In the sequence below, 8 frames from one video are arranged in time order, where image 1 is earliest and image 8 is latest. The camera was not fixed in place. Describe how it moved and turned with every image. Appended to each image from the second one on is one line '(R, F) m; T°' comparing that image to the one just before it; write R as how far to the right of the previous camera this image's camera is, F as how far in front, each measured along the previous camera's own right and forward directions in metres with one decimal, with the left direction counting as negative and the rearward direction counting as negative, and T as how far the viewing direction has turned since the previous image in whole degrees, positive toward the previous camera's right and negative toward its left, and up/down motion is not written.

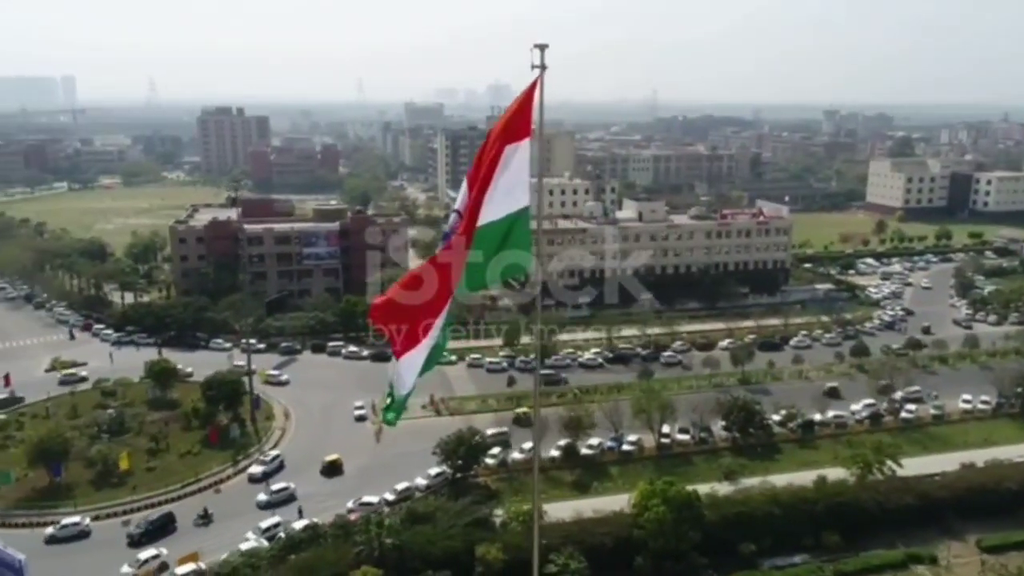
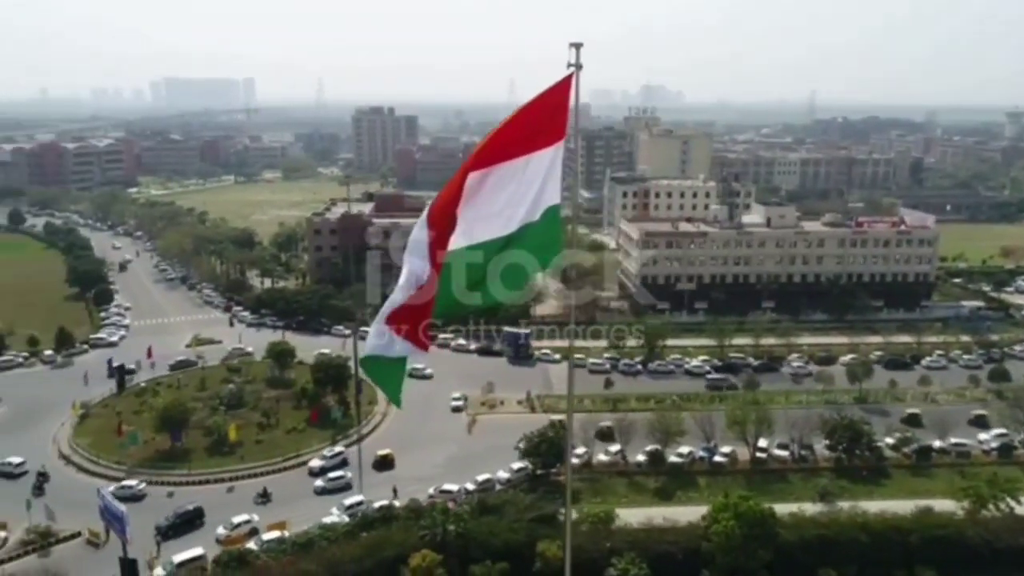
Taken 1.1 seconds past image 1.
(+0.9, 0.0) m; -10°
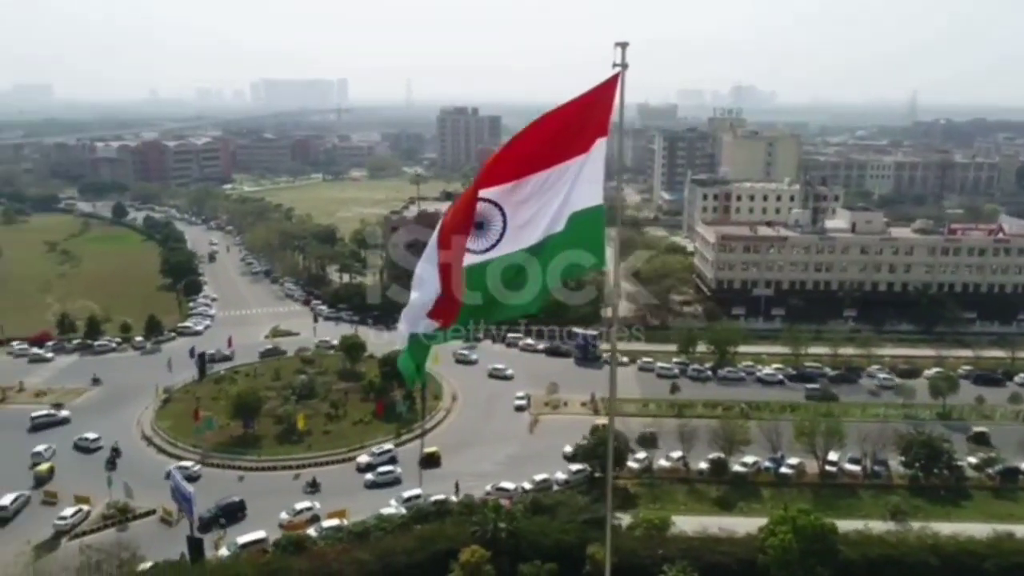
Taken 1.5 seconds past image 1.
(+0.3, 0.0) m; -6°
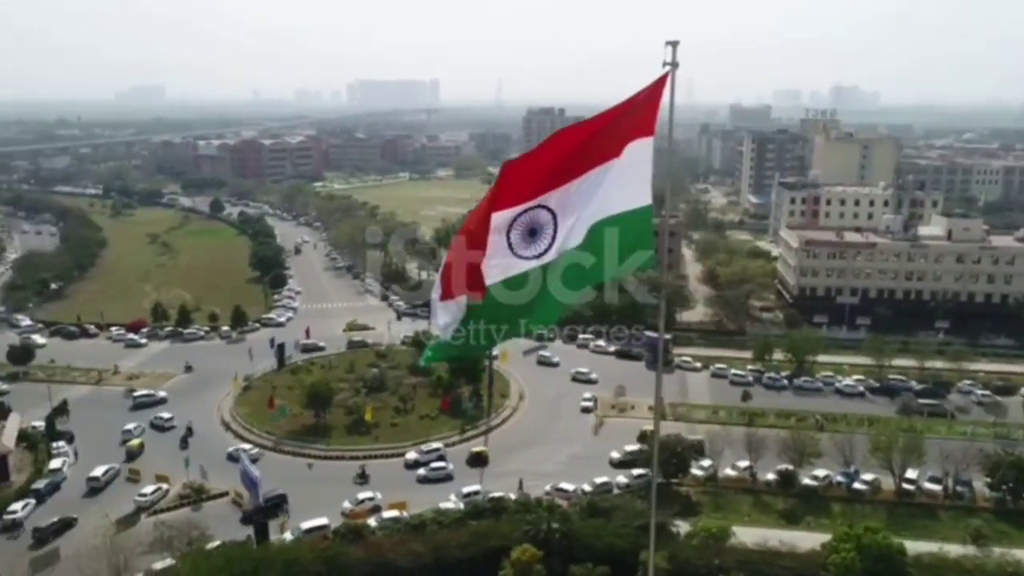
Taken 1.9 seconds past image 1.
(+0.3, 0.0) m; -6°
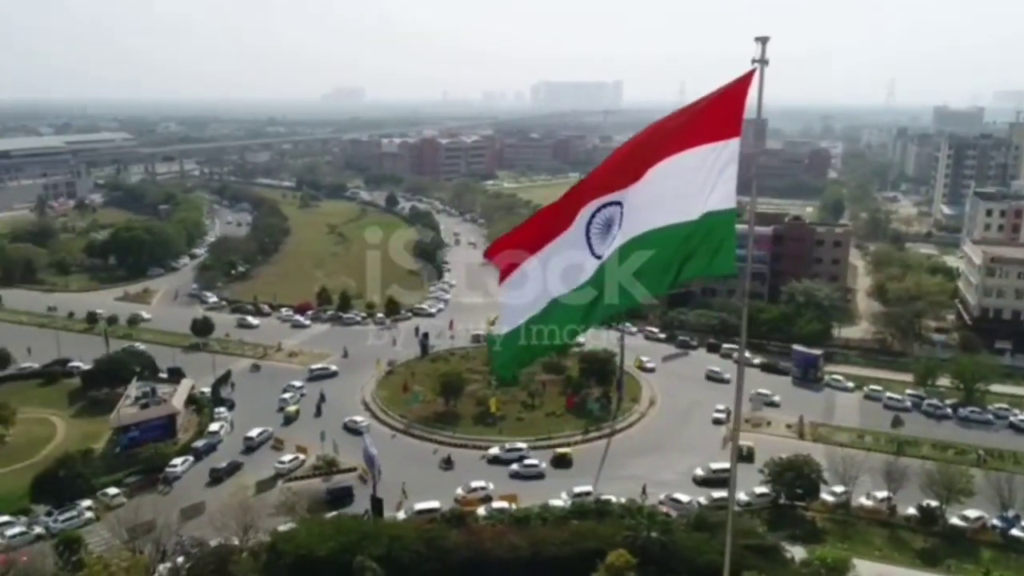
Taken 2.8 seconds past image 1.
(+0.8, 0.0) m; -12°
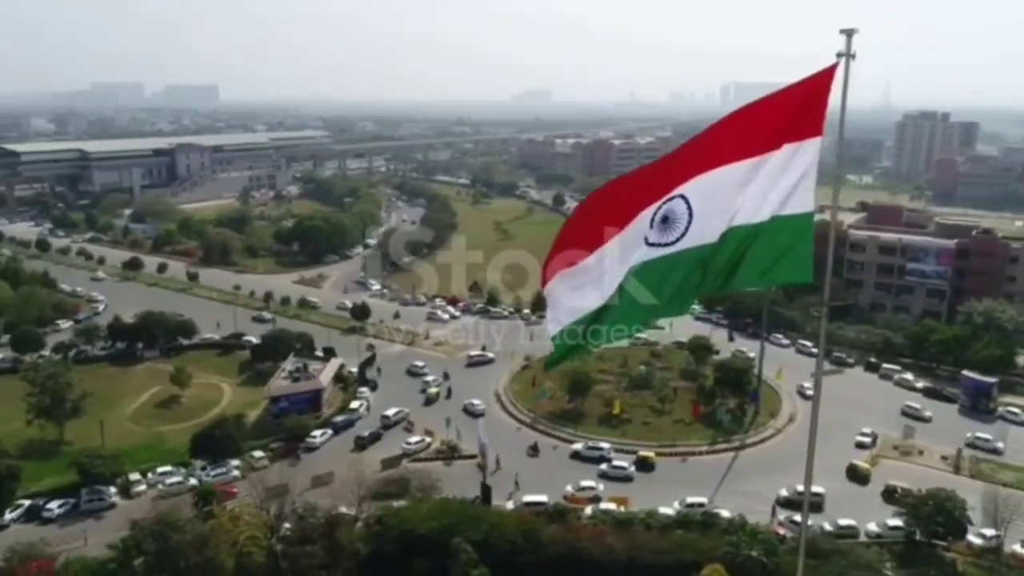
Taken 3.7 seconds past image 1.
(+0.8, 0.0) m; -13°
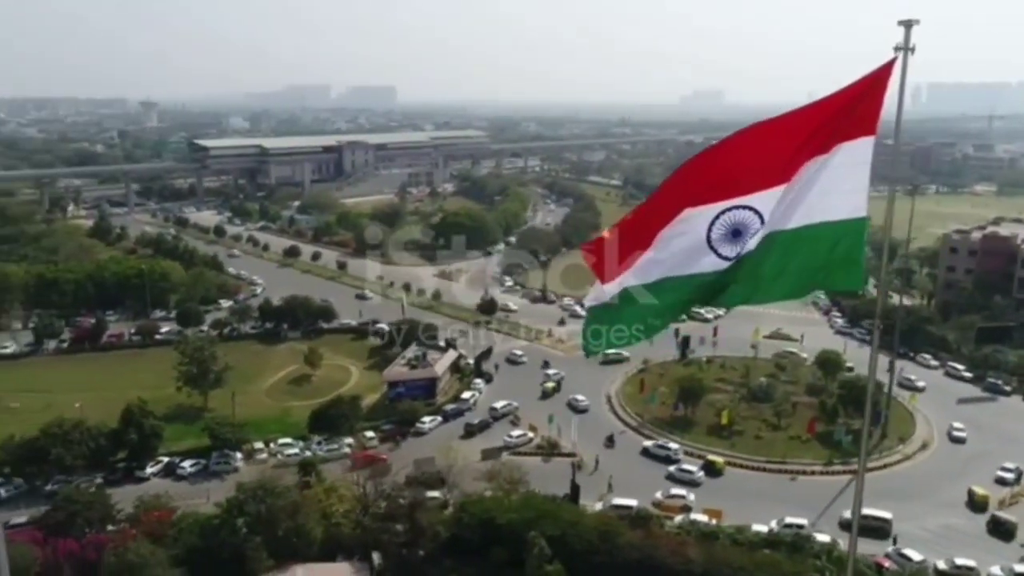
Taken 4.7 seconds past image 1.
(+0.9, 0.0) m; -11°
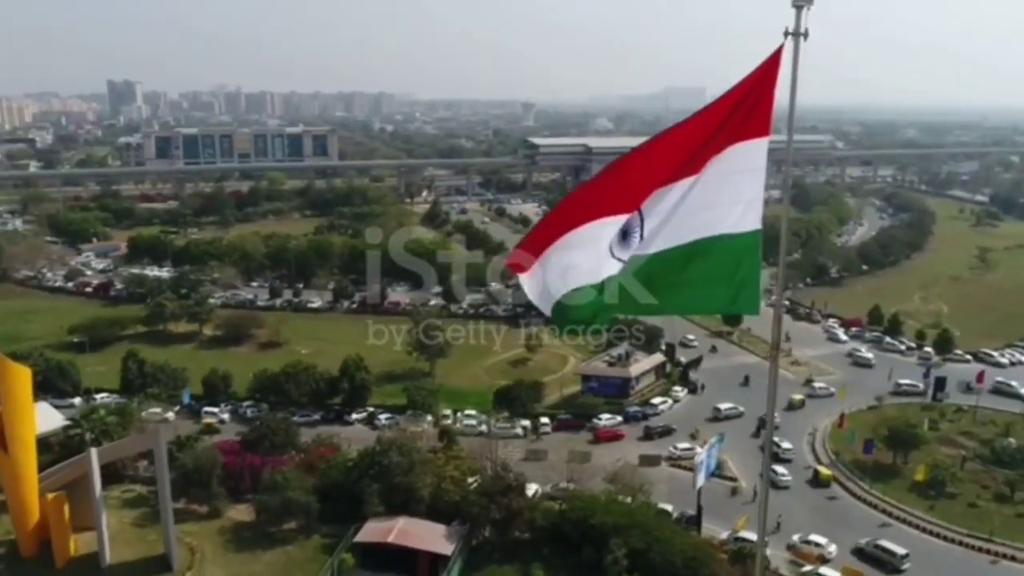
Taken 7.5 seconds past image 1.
(+2.9, +0.5) m; -25°
